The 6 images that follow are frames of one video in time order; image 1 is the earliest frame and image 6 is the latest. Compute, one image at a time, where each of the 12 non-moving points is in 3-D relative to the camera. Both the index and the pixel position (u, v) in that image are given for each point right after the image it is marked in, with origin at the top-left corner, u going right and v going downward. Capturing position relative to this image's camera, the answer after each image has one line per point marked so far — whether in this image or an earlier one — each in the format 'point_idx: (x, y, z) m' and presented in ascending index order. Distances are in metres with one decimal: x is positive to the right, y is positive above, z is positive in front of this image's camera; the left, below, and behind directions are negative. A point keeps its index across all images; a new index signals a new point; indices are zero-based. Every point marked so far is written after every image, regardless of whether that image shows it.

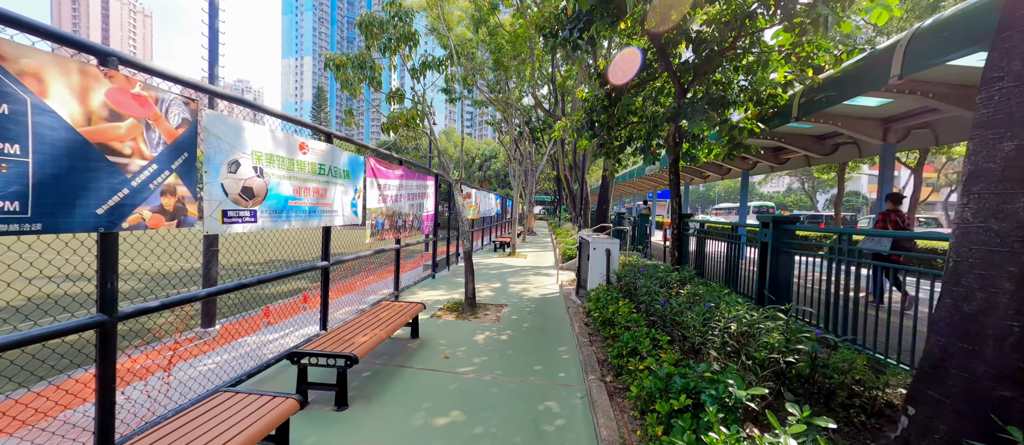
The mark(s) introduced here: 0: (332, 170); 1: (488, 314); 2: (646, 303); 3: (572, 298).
0: (-1.9, +0.5, +3.4) m
1: (-0.3, -1.3, +4.6) m
2: (+1.2, -0.7, +3.0) m
3: (+1.0, -1.2, +5.3) m
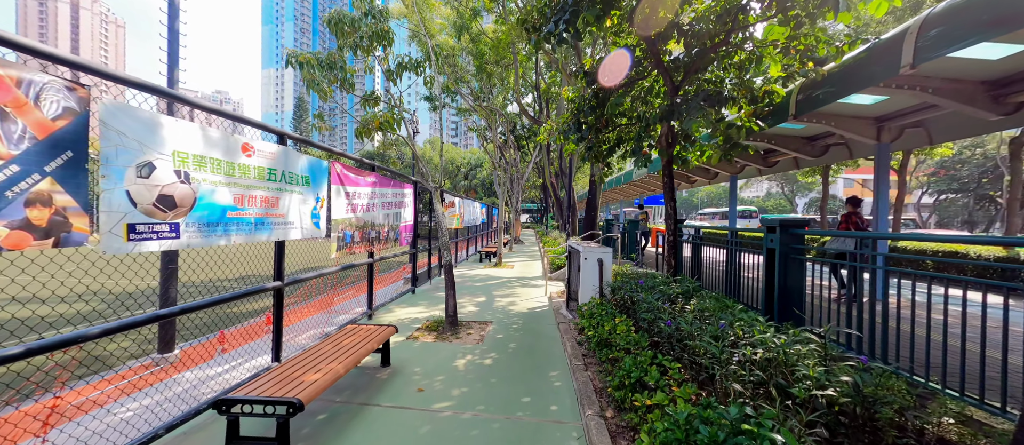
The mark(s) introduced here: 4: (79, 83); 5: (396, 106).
0: (-2.0, +0.4, +2.9) m
1: (-0.5, -1.4, +4.2) m
2: (+1.1, -0.8, +2.7) m
3: (+0.8, -1.4, +4.9) m
4: (-2.1, +0.7, +1.6) m
5: (-2.0, +2.0, +5.8) m
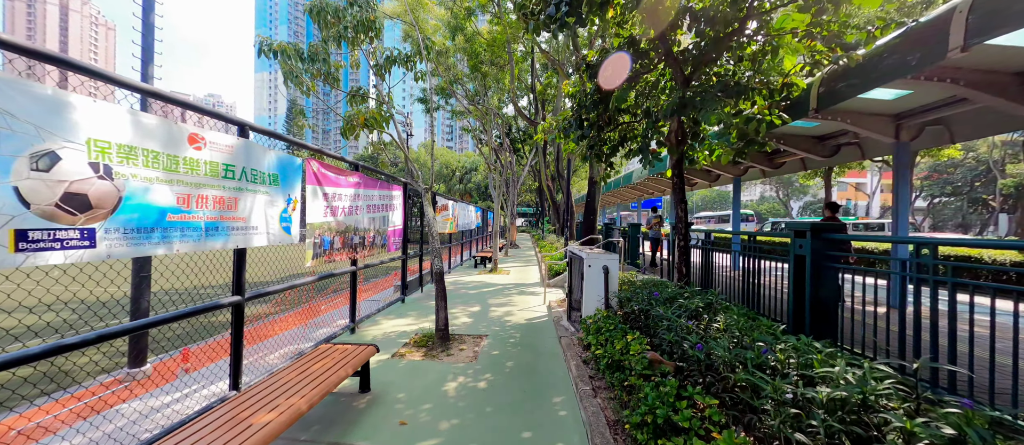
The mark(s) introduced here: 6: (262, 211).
0: (-2.0, +0.4, +2.5) m
1: (-0.6, -1.5, +3.8) m
2: (+1.1, -0.8, +2.3) m
3: (+0.7, -1.4, +4.5) m
4: (-2.1, +0.7, +1.2) m
5: (-2.1, +2.0, +5.4) m
6: (-2.0, +0.1, +2.7) m
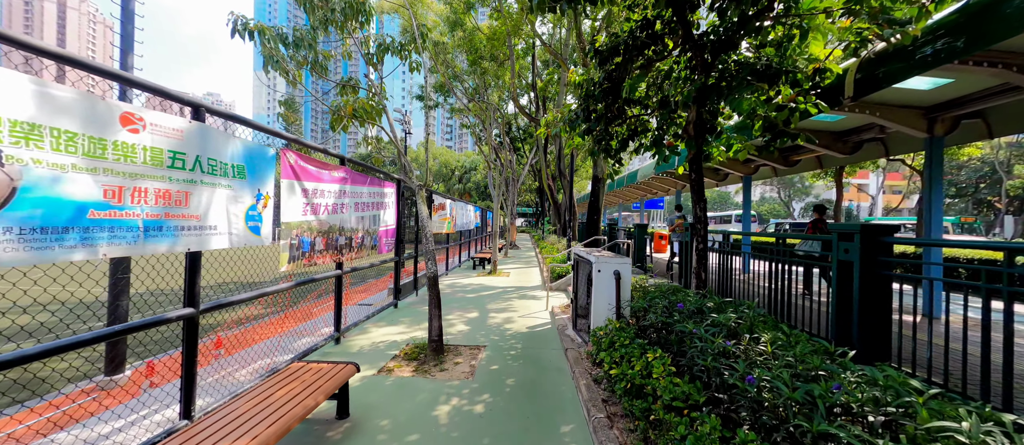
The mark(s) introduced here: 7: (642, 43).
0: (-2.0, +0.4, +2.2) m
1: (-0.5, -1.5, +3.4) m
2: (+1.1, -0.8, +2.0) m
3: (+0.7, -1.4, +4.2) m
4: (-2.1, +0.7, +0.8) m
5: (-2.1, +2.0, +5.0) m
6: (-2.0, +0.1, +2.3) m
7: (+1.6, +2.2, +4.0) m
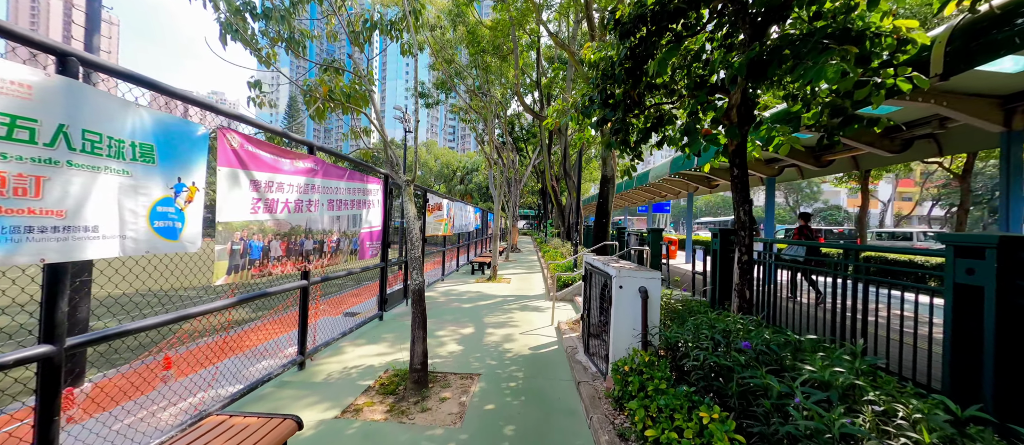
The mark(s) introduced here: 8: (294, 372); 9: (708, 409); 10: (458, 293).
0: (-2.0, +0.4, +1.5) m
1: (-0.5, -1.5, +2.7) m
2: (+1.1, -0.9, +1.3) m
3: (+0.7, -1.5, +3.5) m
4: (-2.1, +0.7, +0.2) m
5: (-2.0, +2.0, +4.4) m
6: (-2.0, +0.1, +1.7) m
7: (+1.6, +2.1, +3.3) m
8: (-2.1, -1.5, +3.2) m
9: (+1.0, -0.9, +1.6) m
10: (-1.2, -1.5, +7.2) m
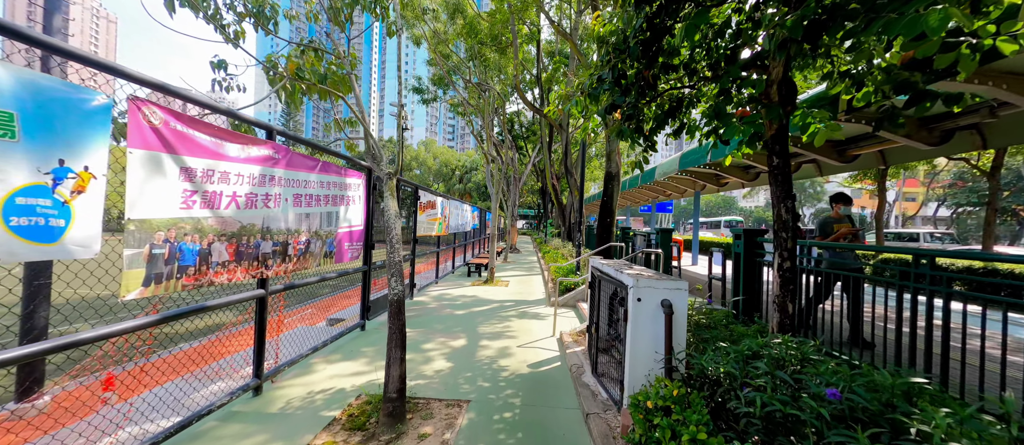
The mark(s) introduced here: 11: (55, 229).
0: (-2.0, +0.4, +1.0) m
1: (-0.6, -1.5, +2.3) m
2: (+1.1, -0.9, +0.8) m
3: (+0.7, -1.4, +3.0) m
4: (-2.1, +0.7, -0.3) m
5: (-2.1, +2.0, +3.9) m
6: (-2.0, +0.1, +1.2) m
7: (+1.6, +2.1, +2.8) m
8: (-2.2, -1.5, +2.7) m
9: (+0.9, -0.9, +1.2) m
10: (-1.2, -1.5, +6.7) m
11: (-2.0, 0.0, +1.5) m
